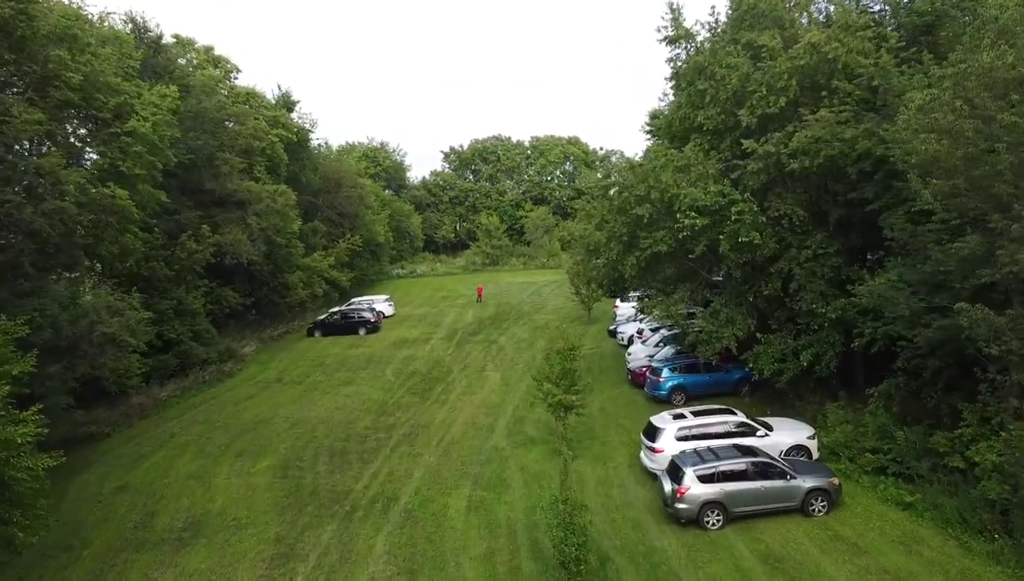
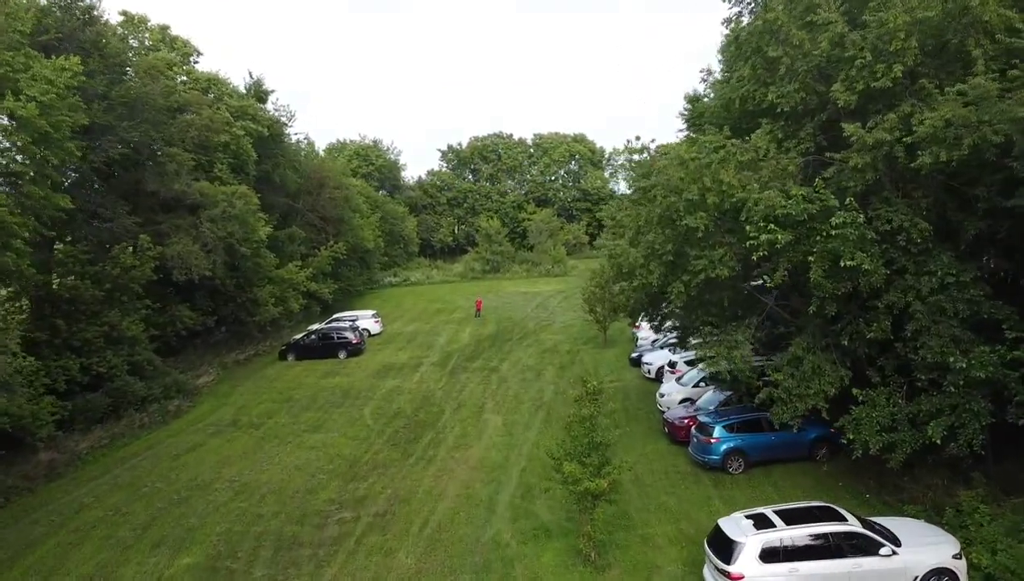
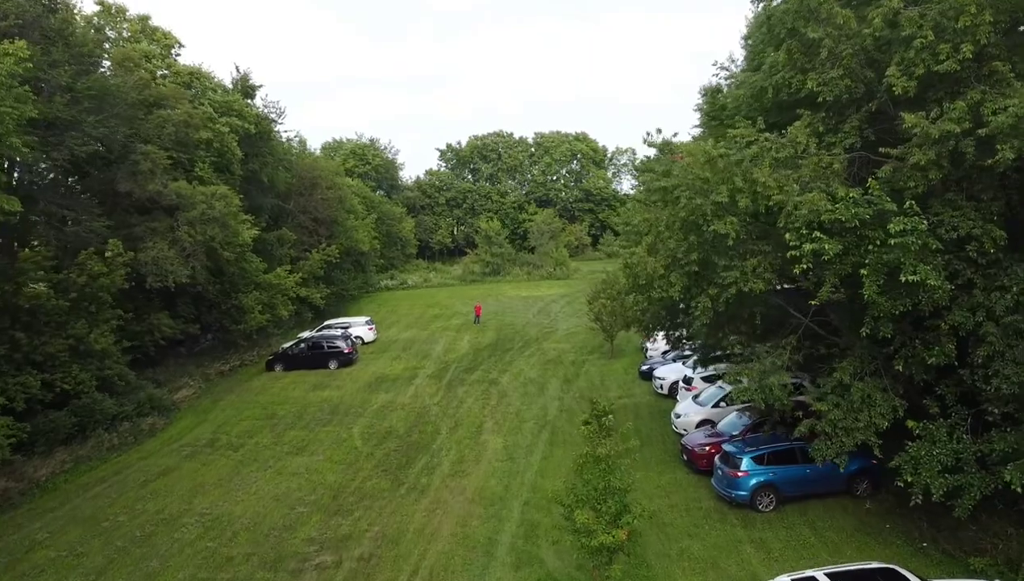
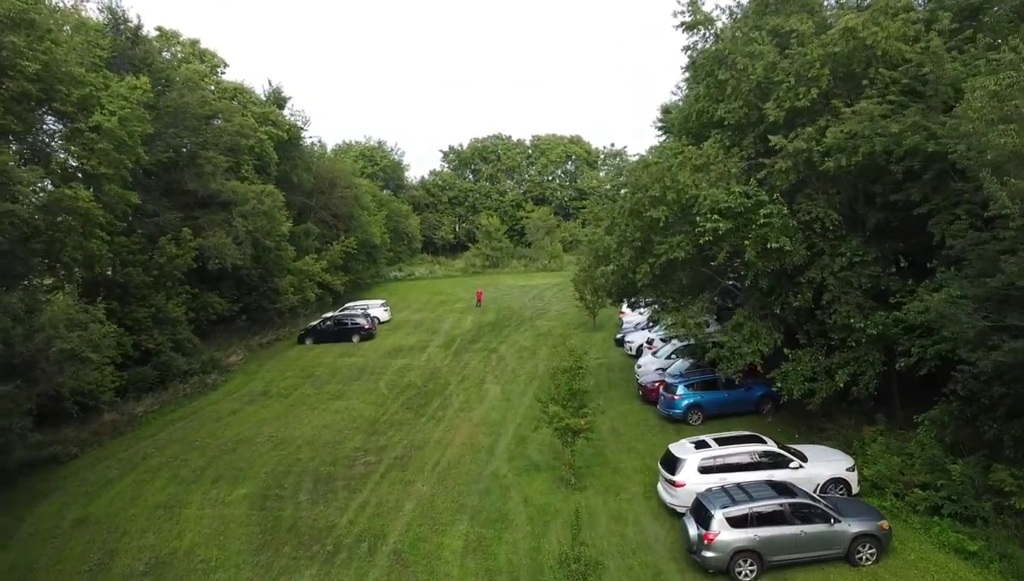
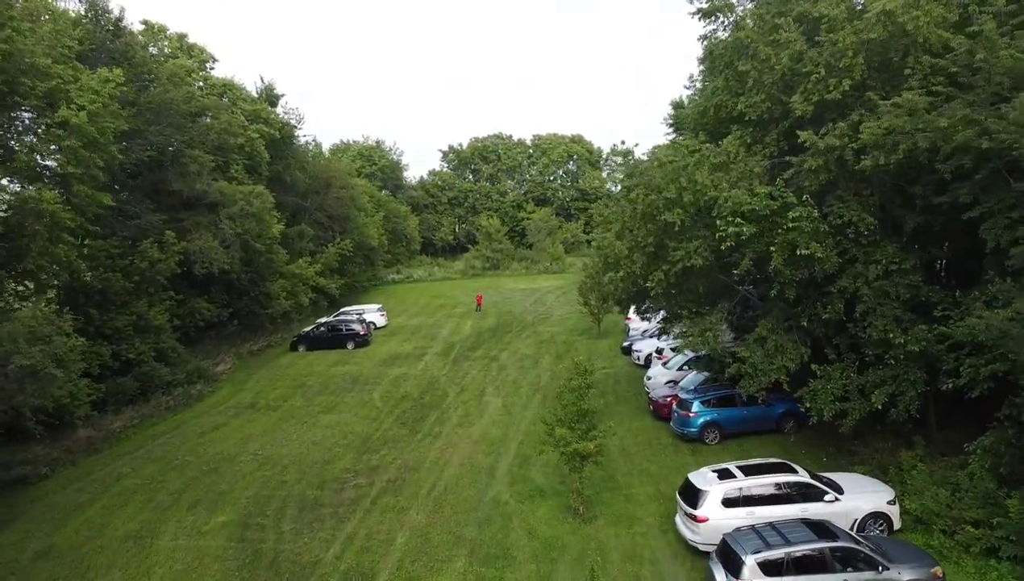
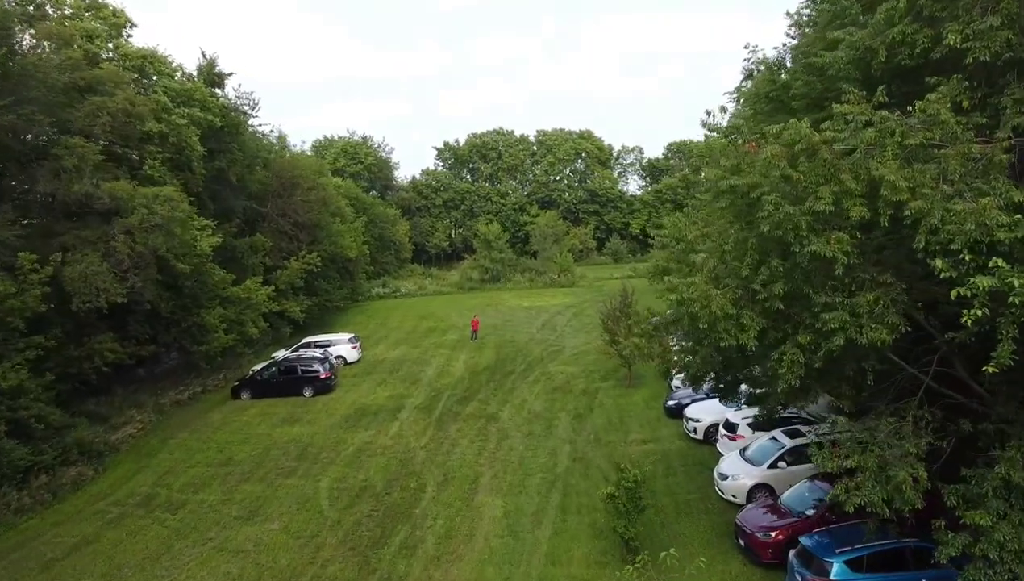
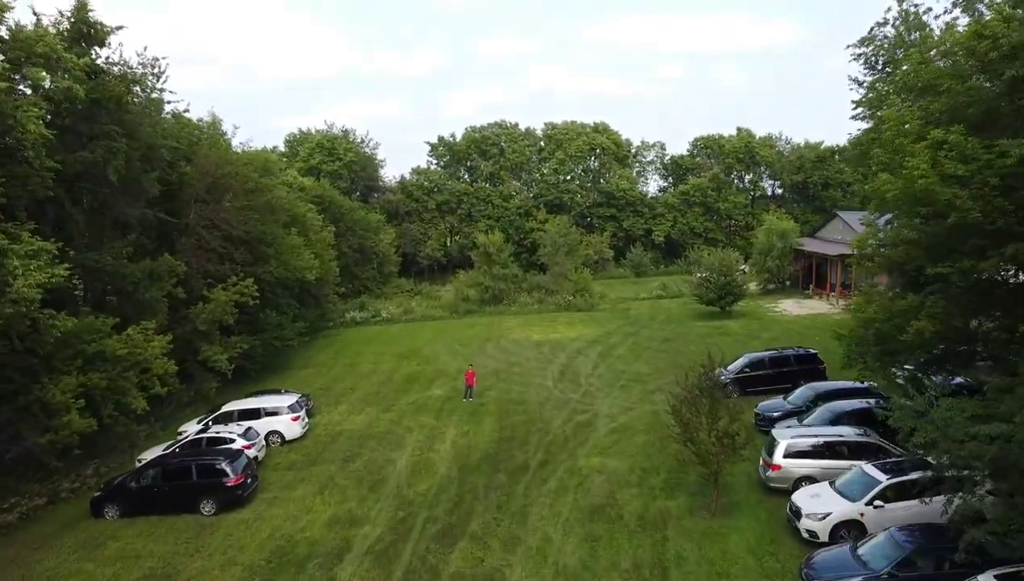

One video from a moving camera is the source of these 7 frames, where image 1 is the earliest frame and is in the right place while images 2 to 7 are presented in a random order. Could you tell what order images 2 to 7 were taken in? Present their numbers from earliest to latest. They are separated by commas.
4, 5, 2, 3, 6, 7
